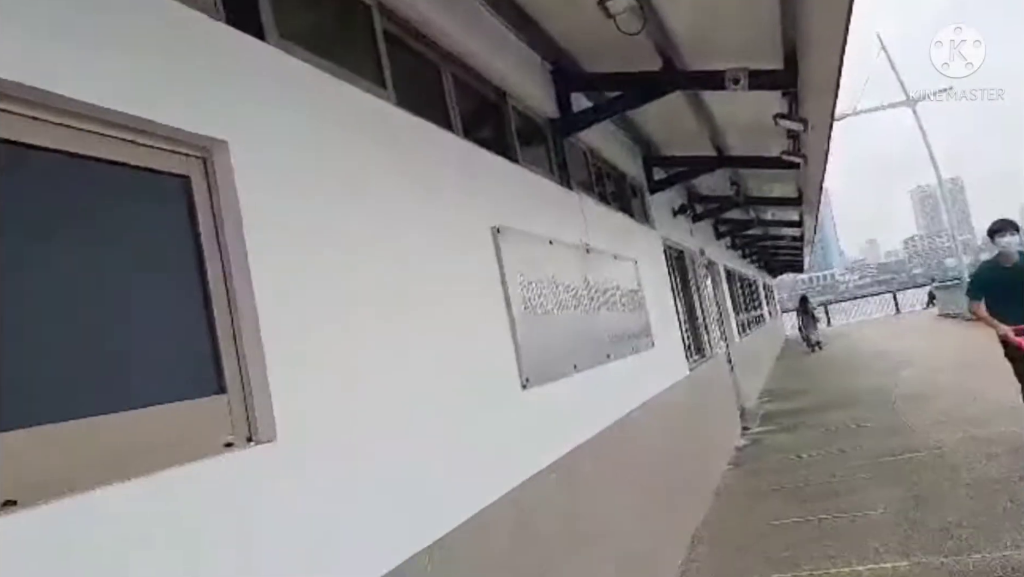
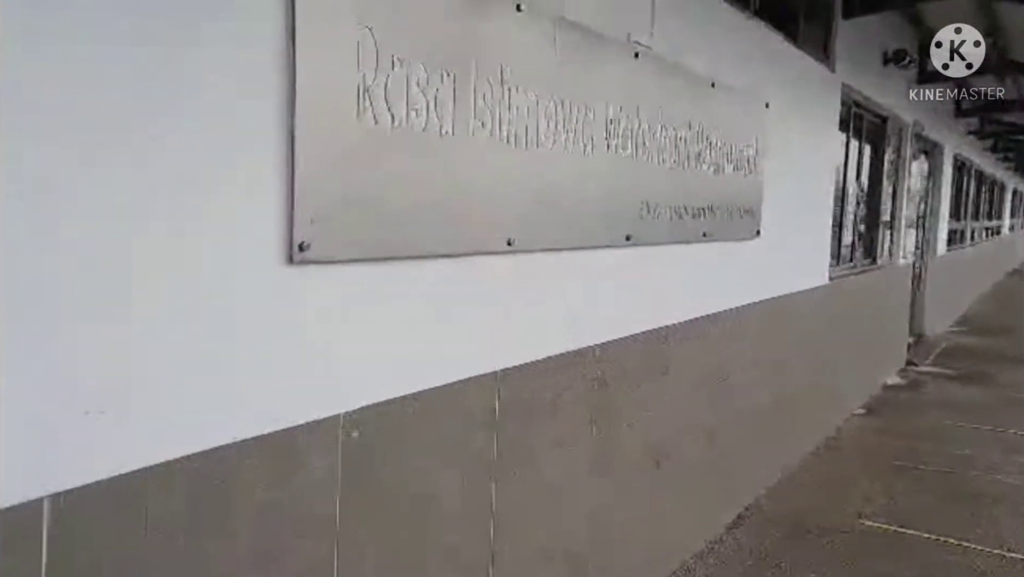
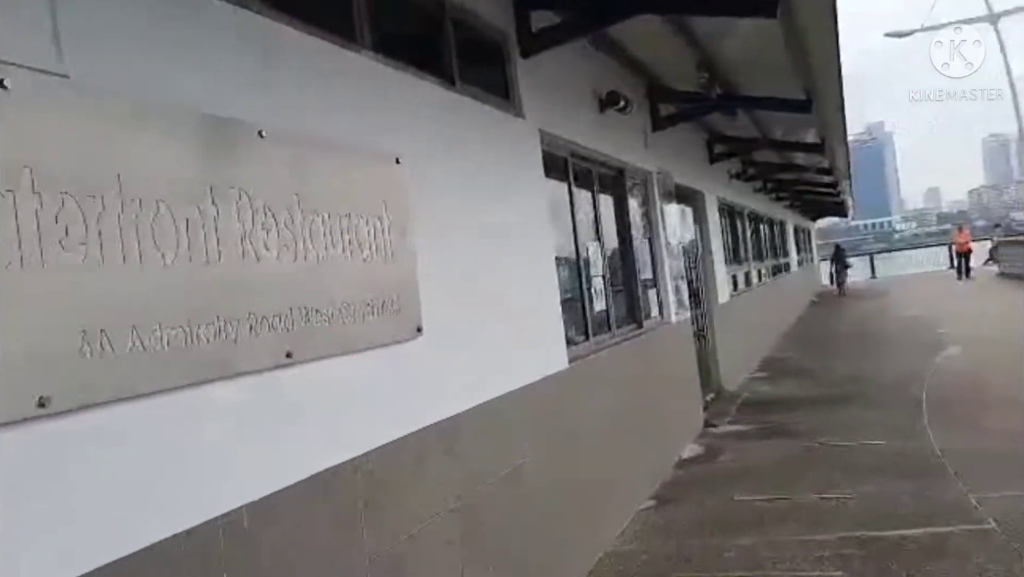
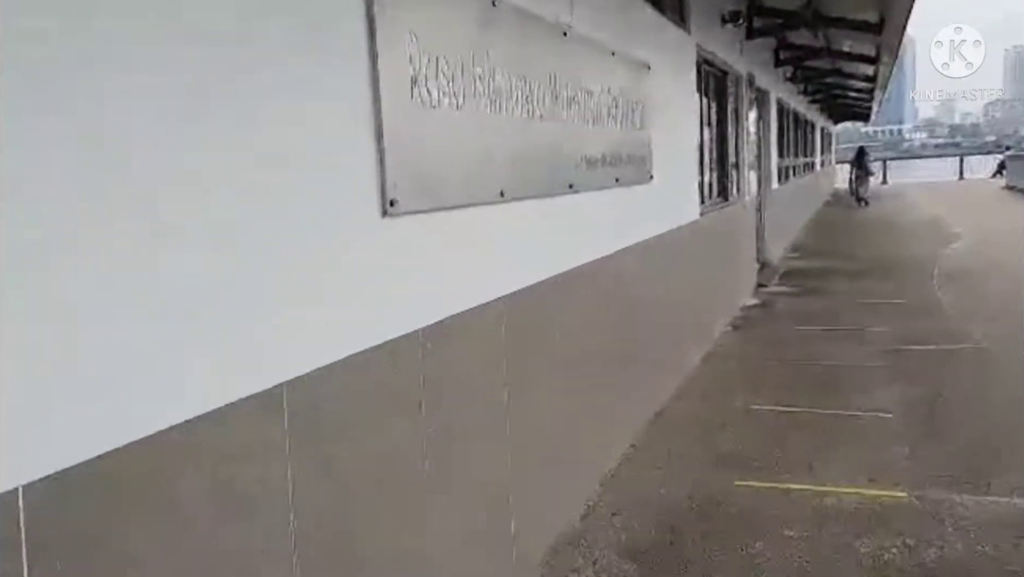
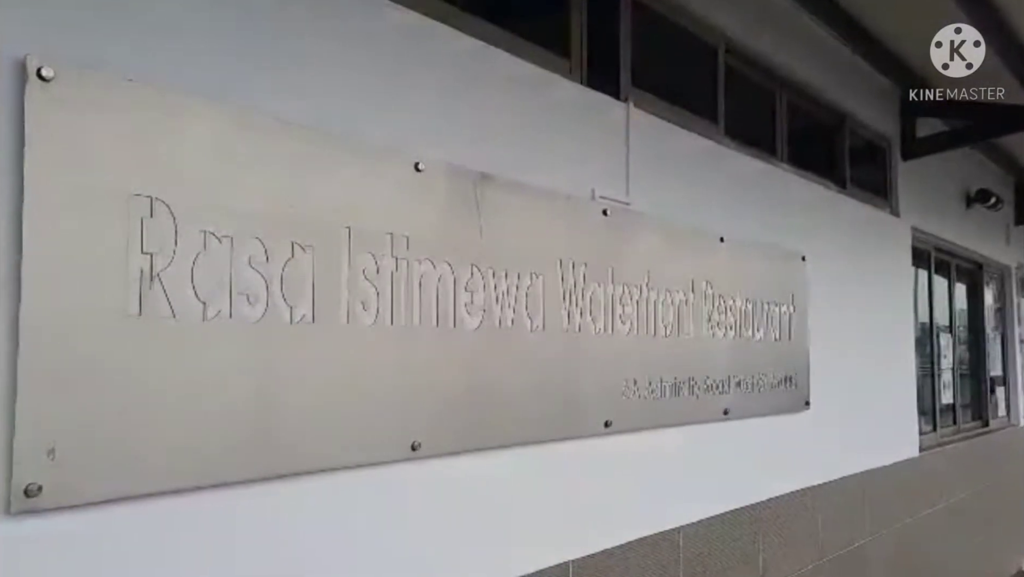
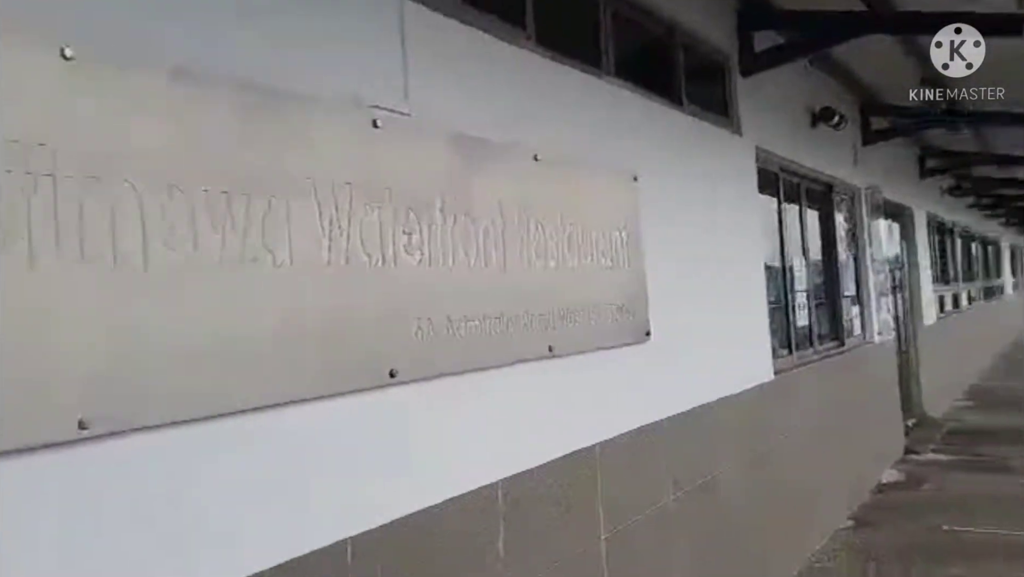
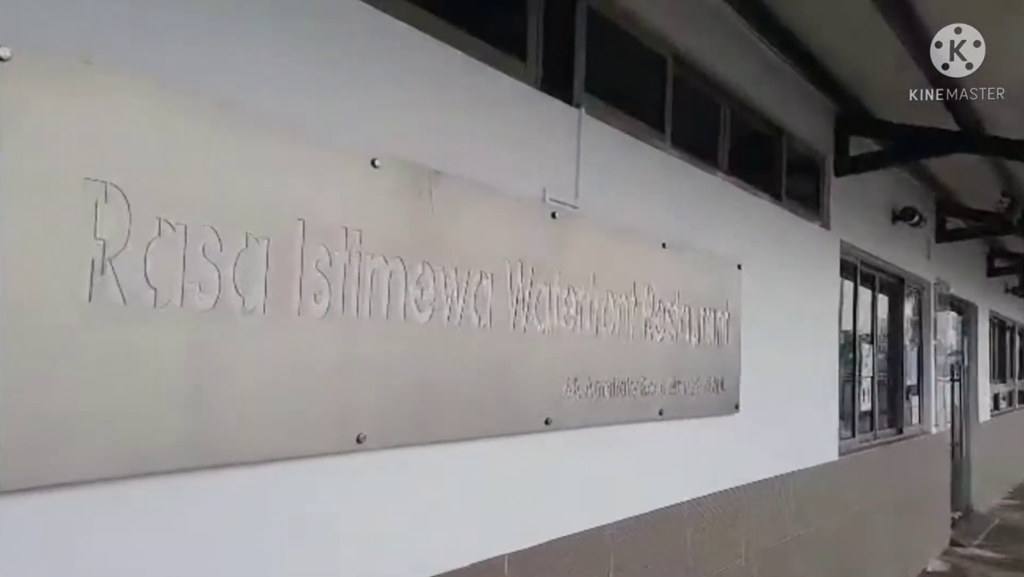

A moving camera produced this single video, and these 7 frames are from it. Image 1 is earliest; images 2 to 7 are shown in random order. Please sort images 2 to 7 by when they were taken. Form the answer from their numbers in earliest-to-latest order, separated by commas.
4, 2, 7, 5, 6, 3
